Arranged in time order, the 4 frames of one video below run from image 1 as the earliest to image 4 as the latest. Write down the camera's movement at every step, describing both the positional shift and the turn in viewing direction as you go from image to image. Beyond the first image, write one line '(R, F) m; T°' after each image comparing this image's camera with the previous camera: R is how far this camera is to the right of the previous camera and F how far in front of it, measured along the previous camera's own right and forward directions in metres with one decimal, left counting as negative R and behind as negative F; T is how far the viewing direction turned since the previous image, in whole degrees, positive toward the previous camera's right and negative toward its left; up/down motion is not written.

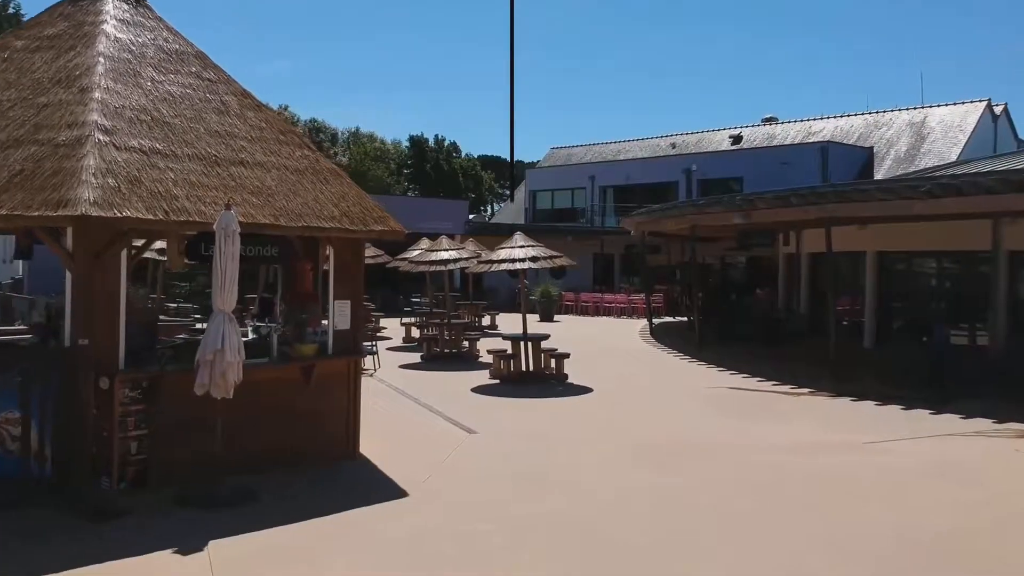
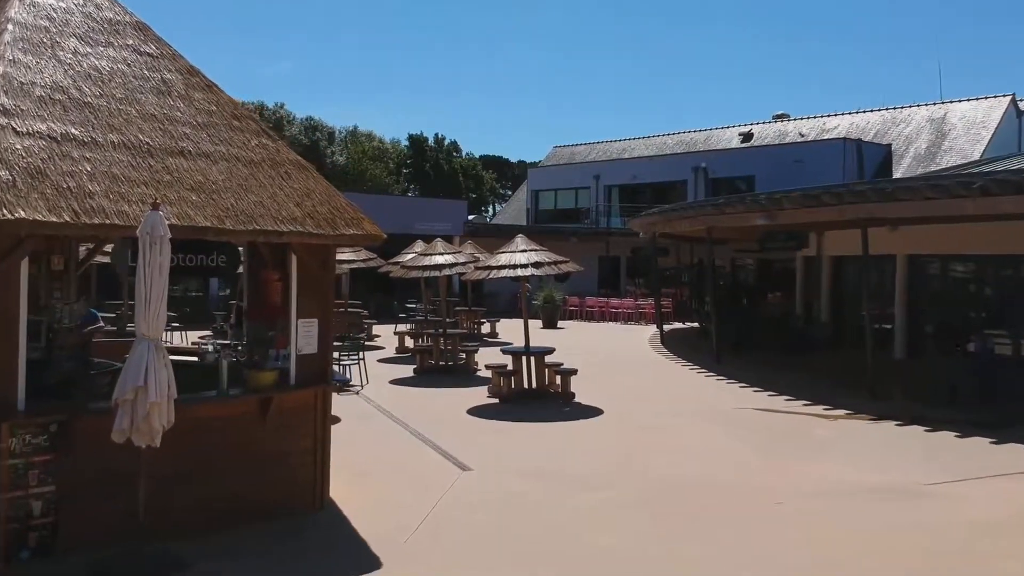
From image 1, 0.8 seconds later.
(0.0, +1.3) m; 0°
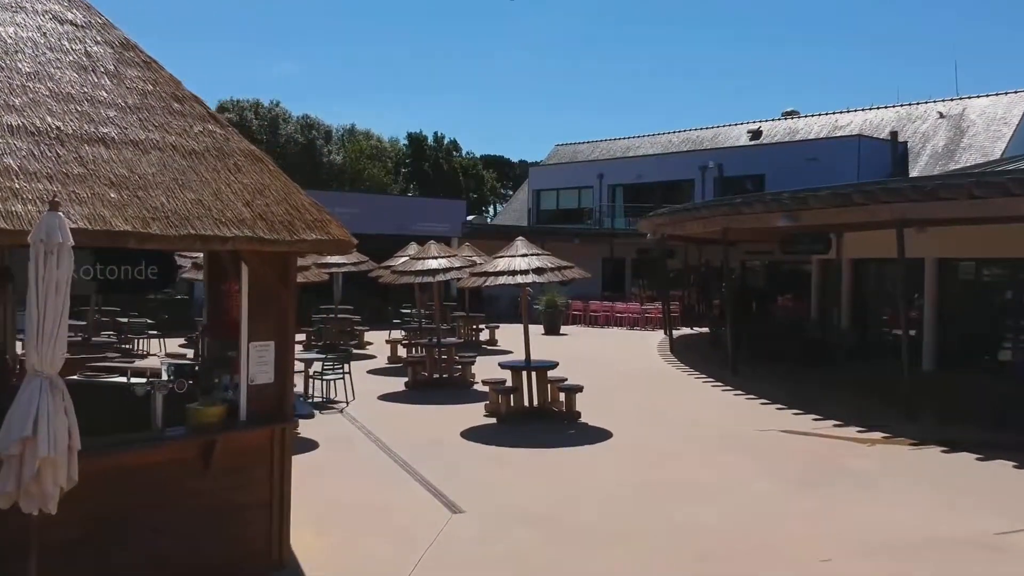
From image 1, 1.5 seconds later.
(0.0, +1.1) m; 0°
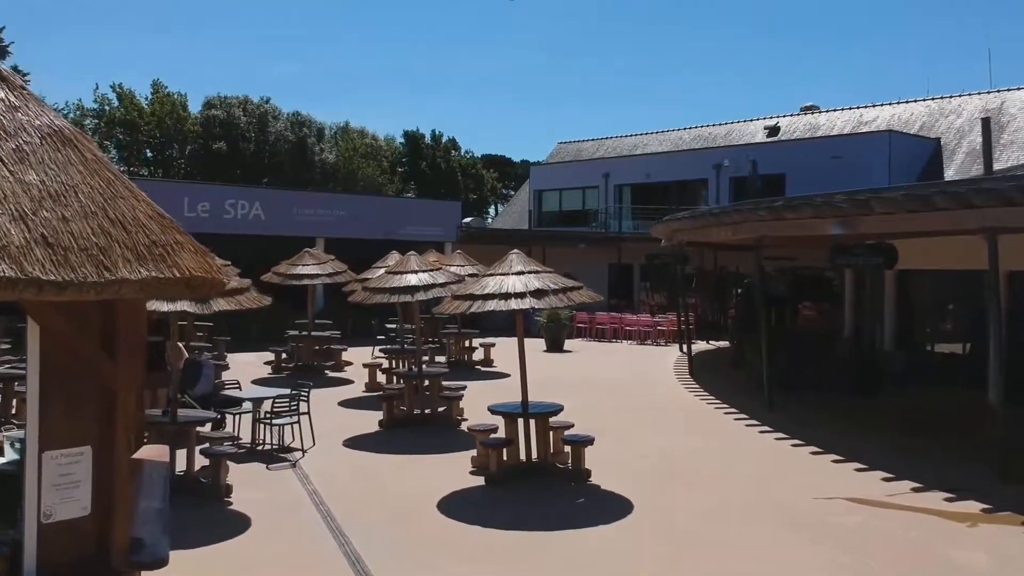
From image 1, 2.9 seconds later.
(+0.1, +2.1) m; 0°
